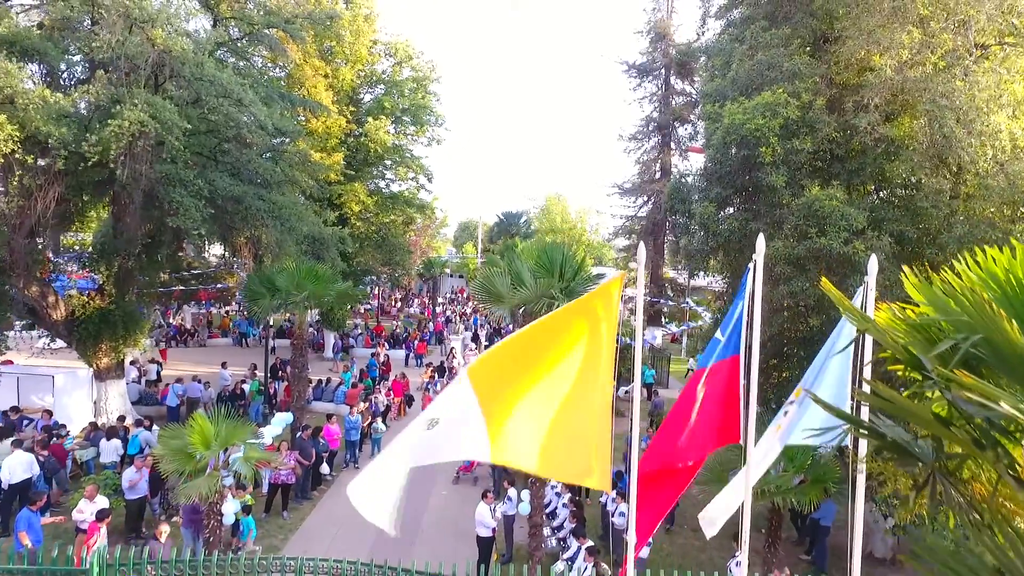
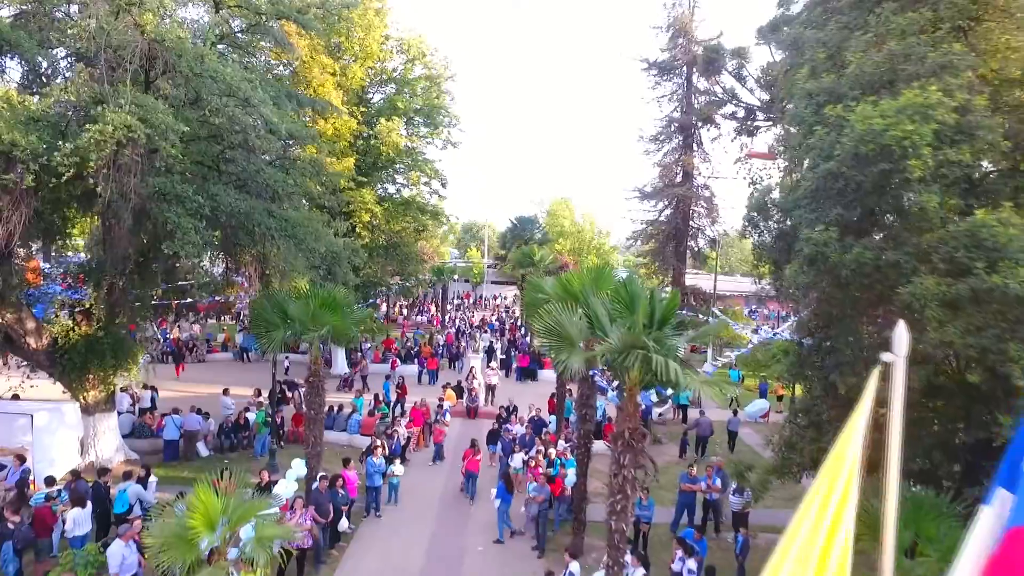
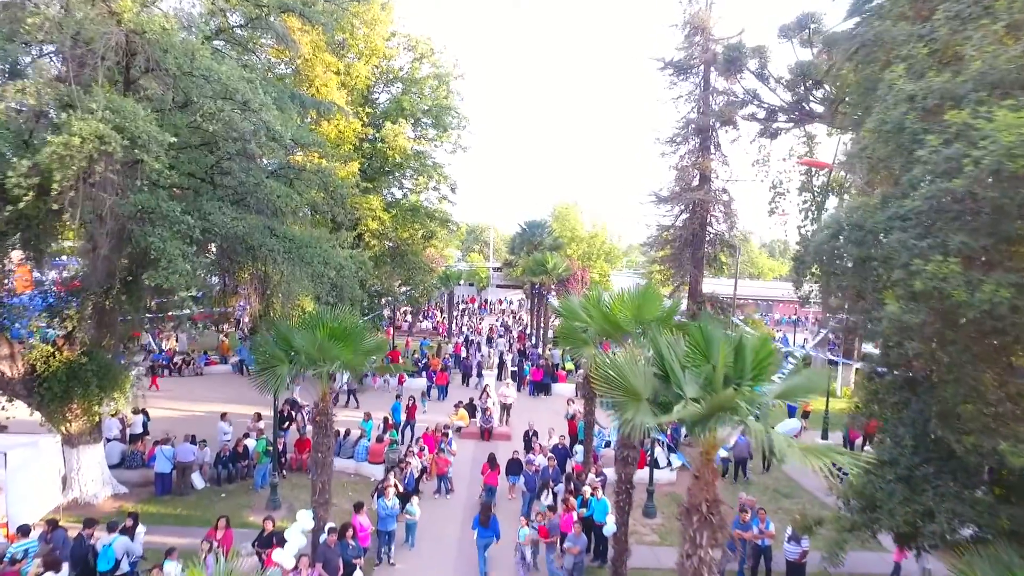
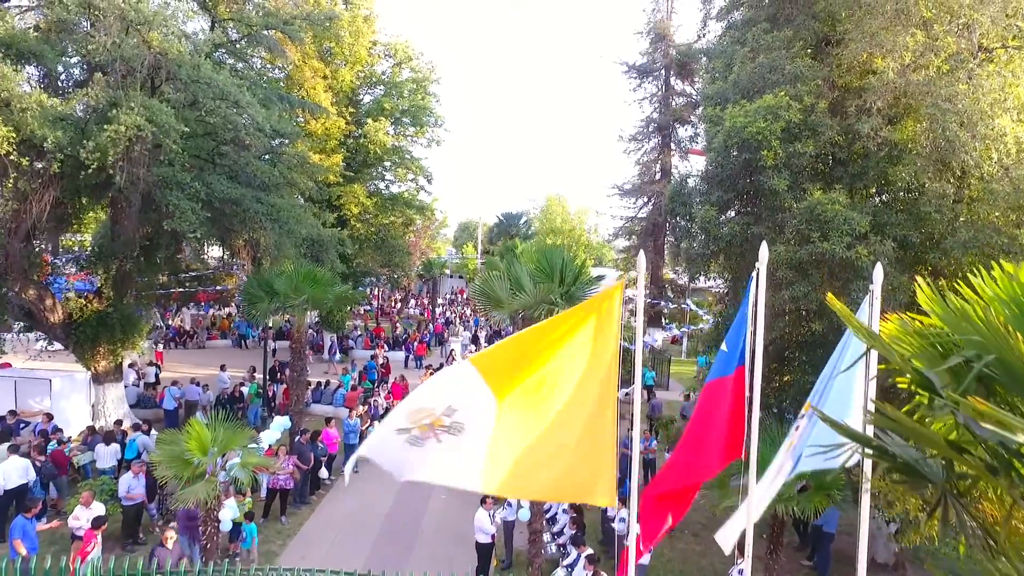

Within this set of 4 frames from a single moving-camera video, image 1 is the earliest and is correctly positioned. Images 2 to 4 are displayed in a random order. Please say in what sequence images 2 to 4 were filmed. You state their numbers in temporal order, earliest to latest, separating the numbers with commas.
4, 2, 3
